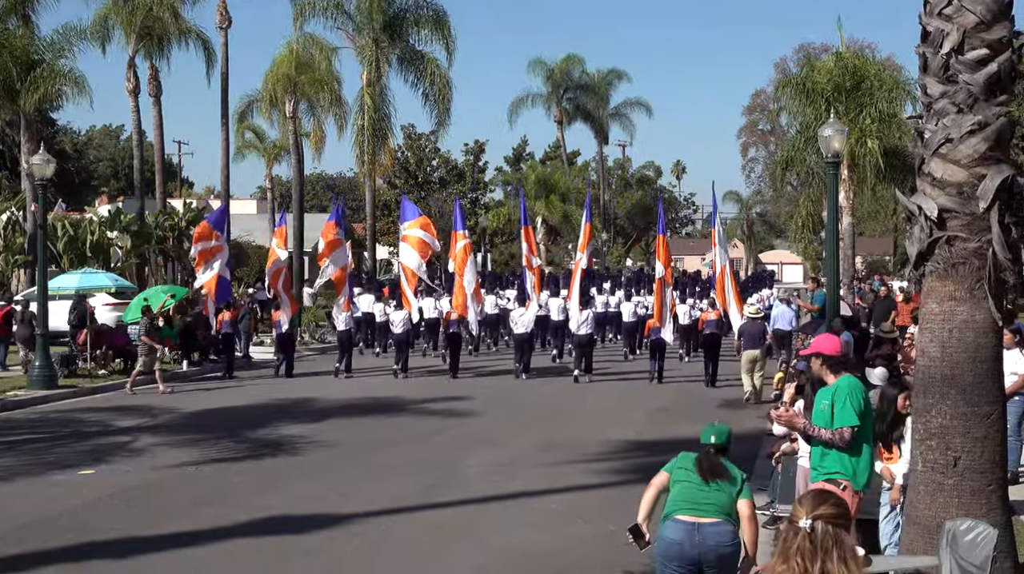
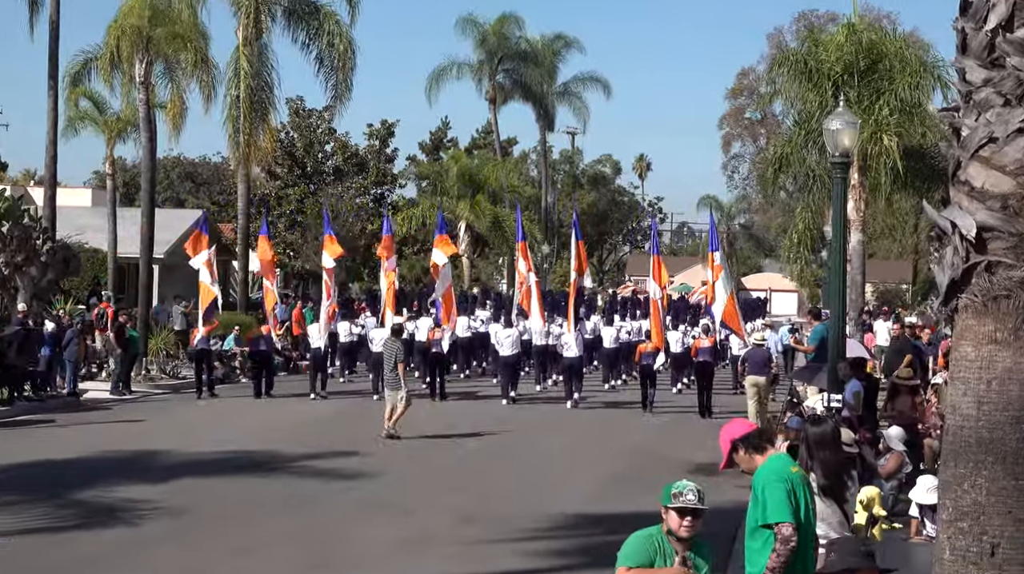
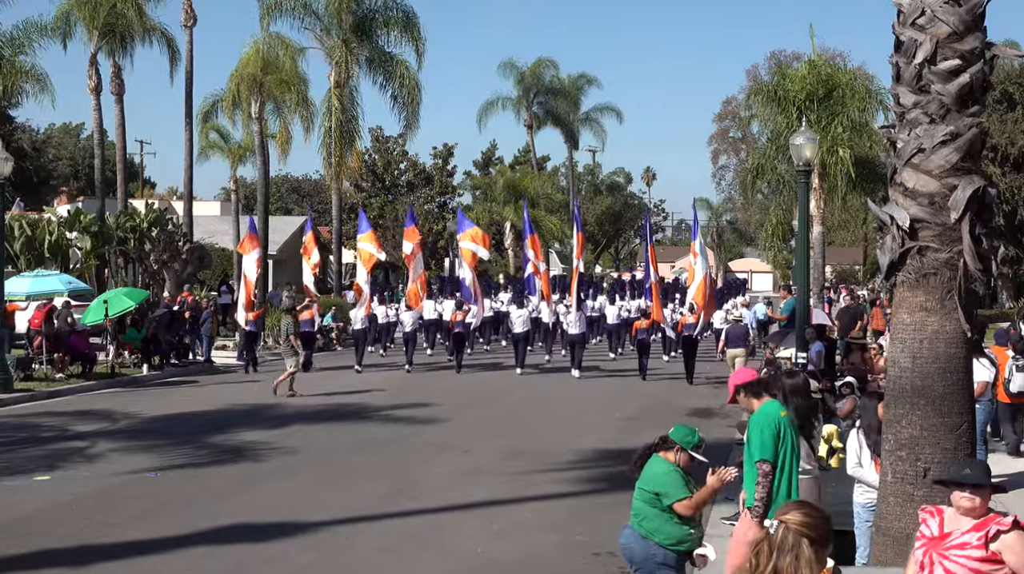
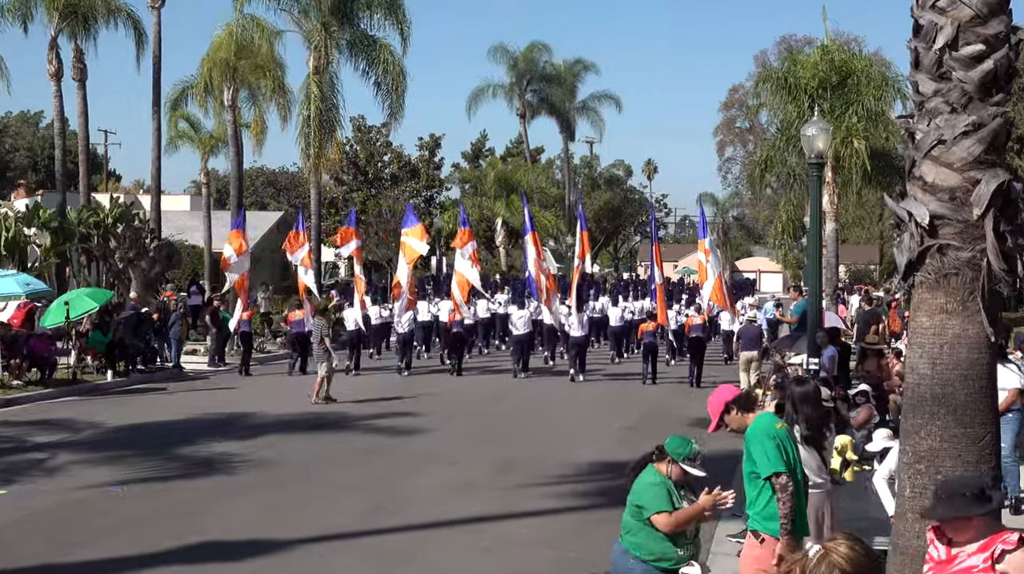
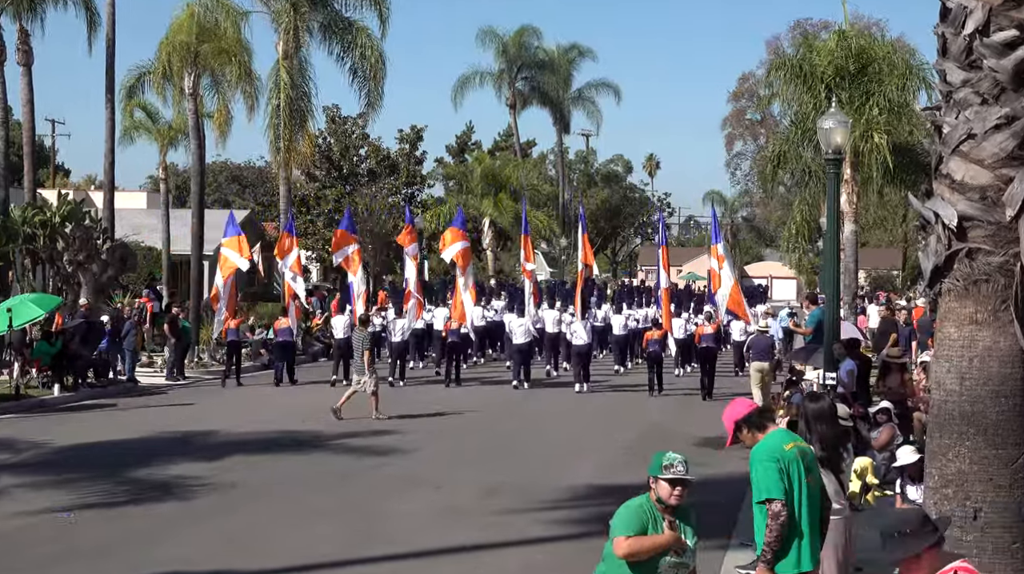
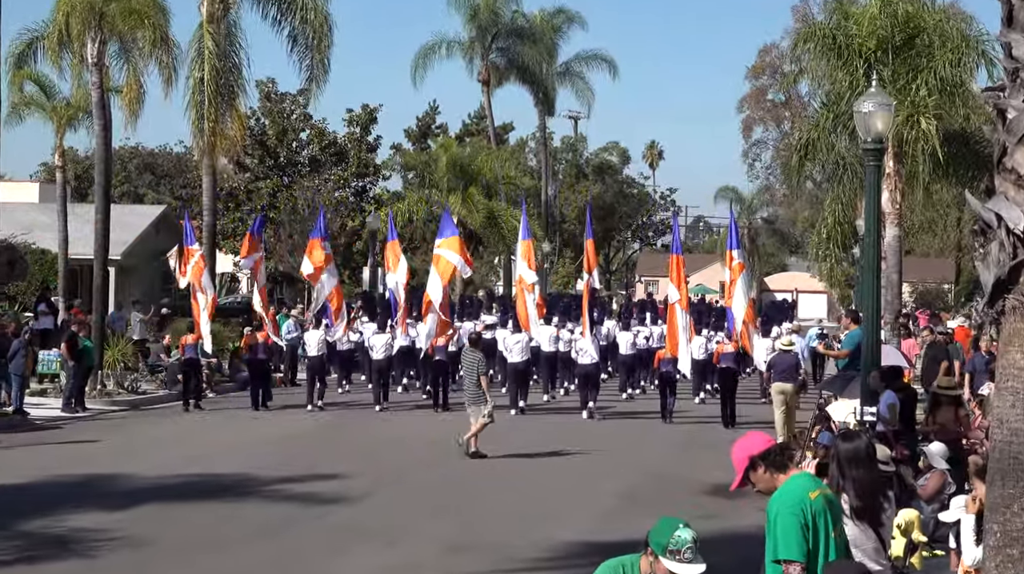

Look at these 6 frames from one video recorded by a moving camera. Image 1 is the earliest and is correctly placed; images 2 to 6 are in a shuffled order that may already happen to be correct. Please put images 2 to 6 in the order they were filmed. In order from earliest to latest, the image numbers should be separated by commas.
3, 4, 5, 2, 6
